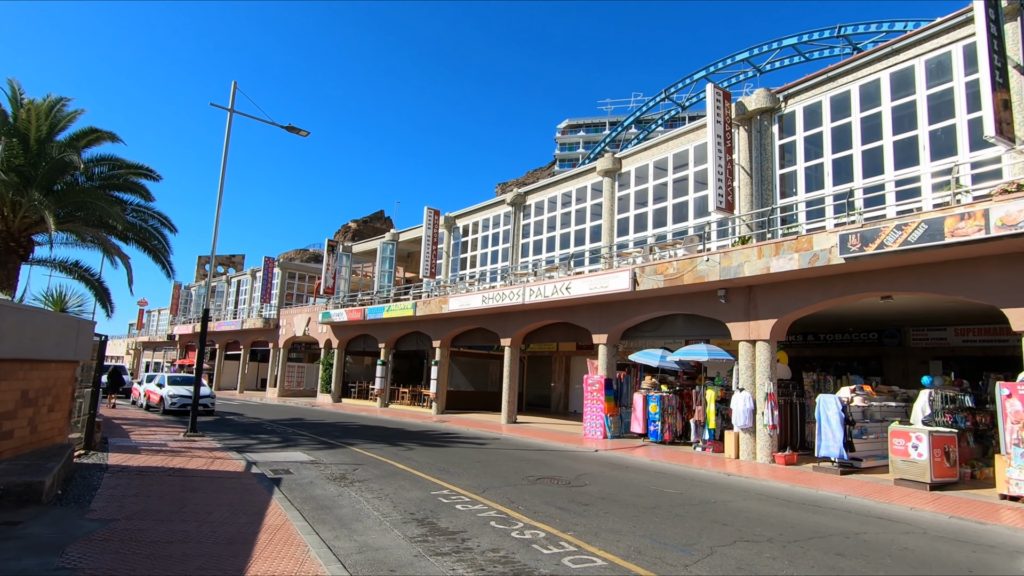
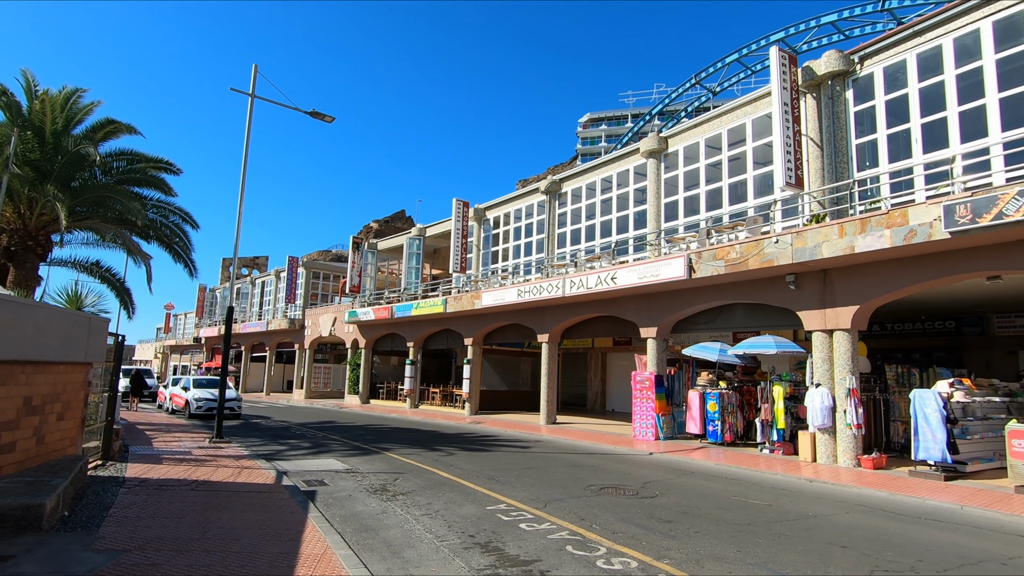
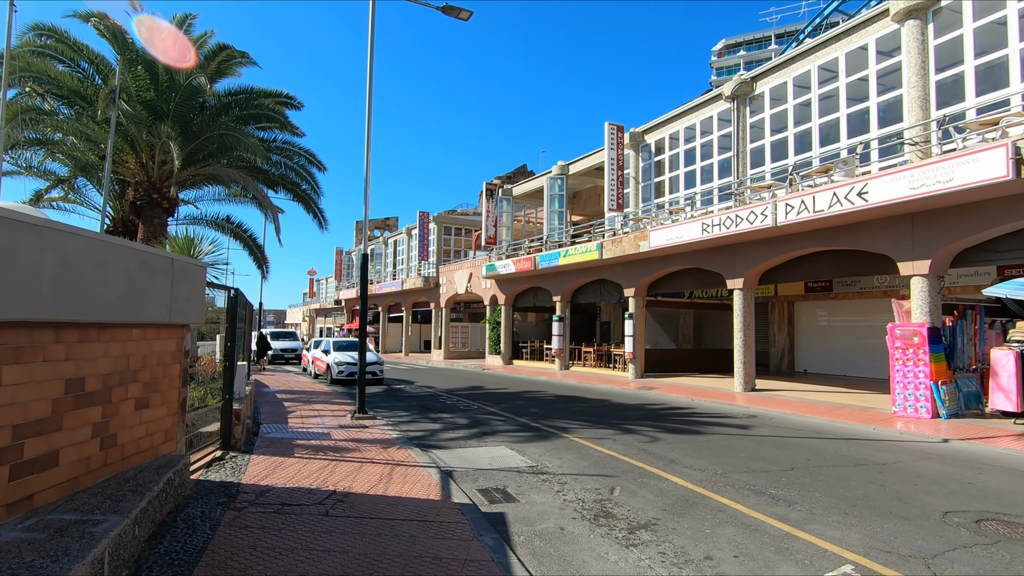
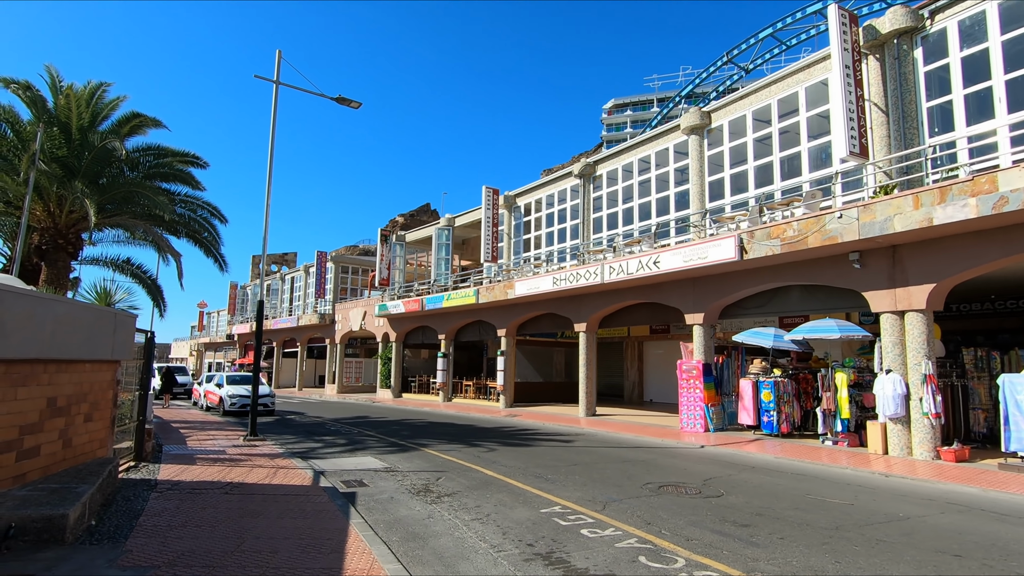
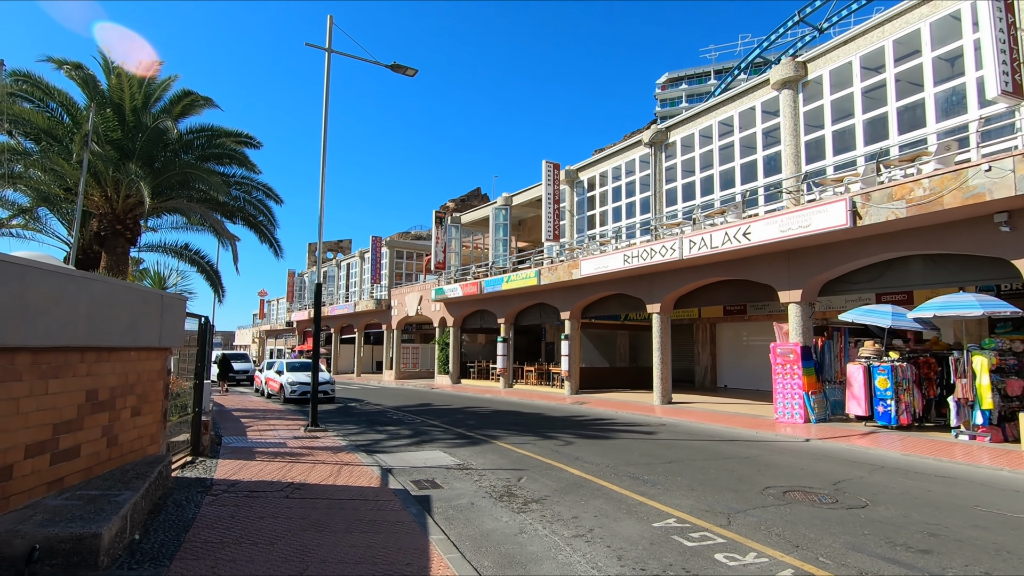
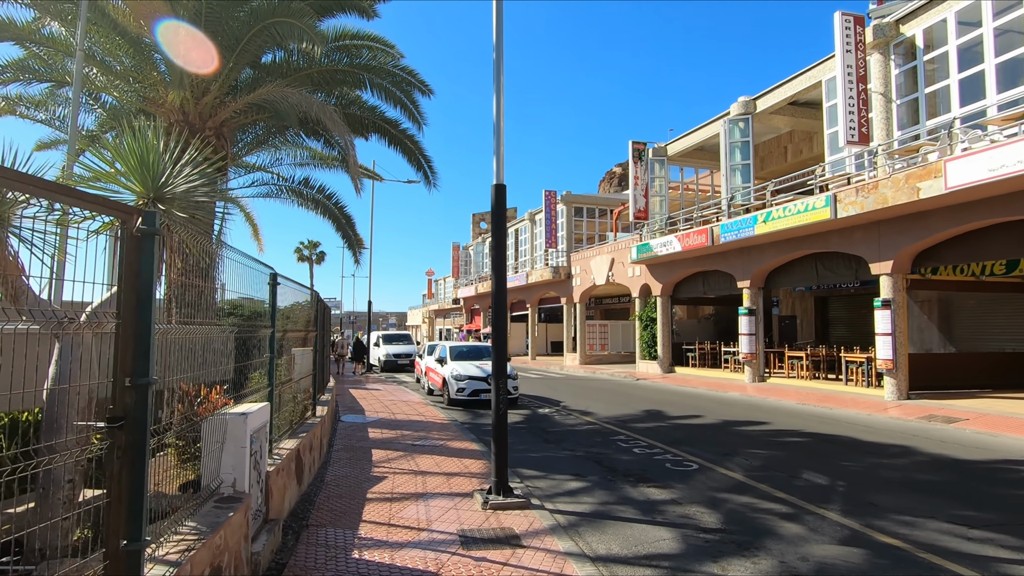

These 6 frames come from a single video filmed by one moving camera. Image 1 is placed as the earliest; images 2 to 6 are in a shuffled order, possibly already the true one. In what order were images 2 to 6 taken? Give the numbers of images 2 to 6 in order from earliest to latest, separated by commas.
2, 4, 5, 3, 6
